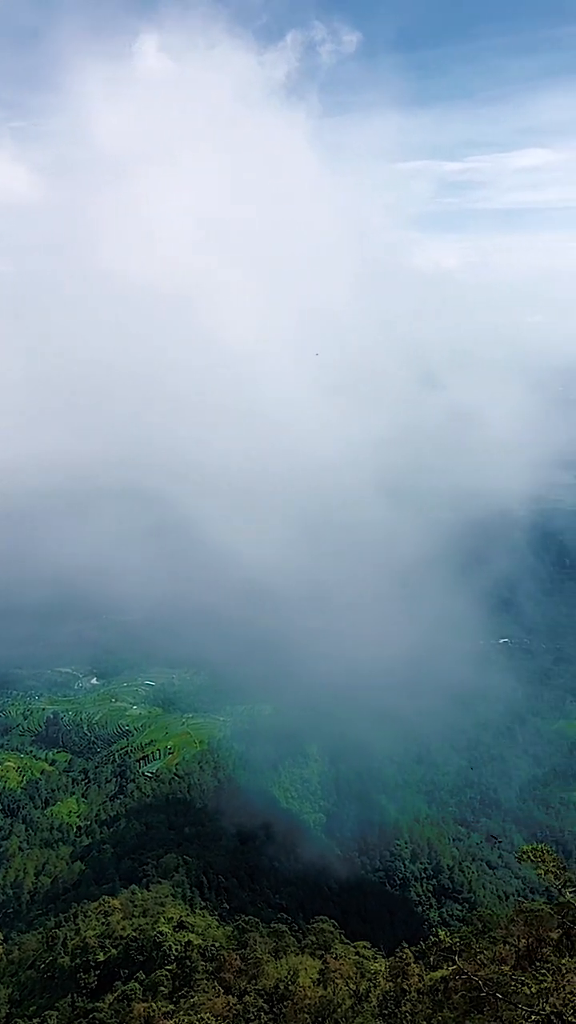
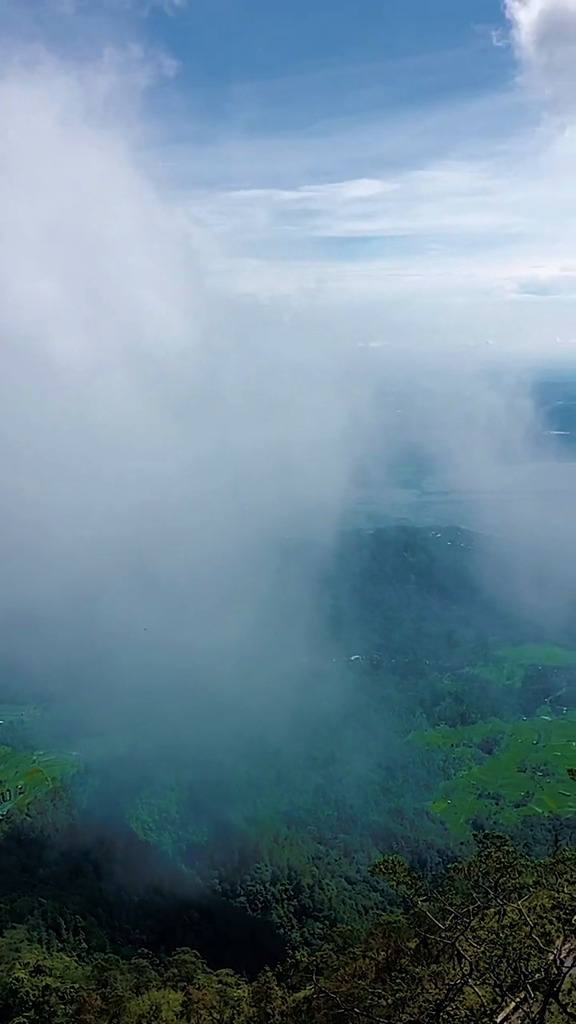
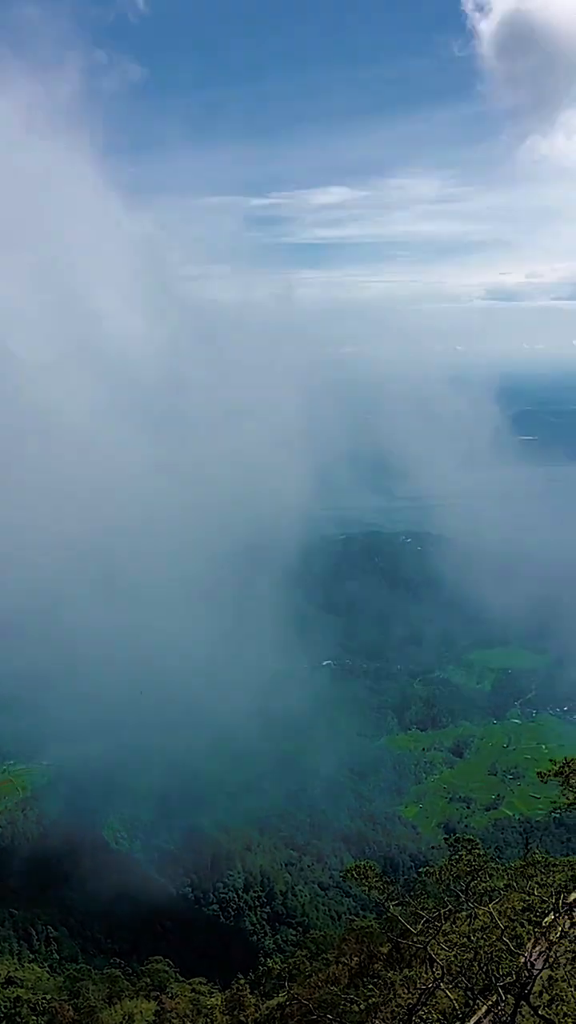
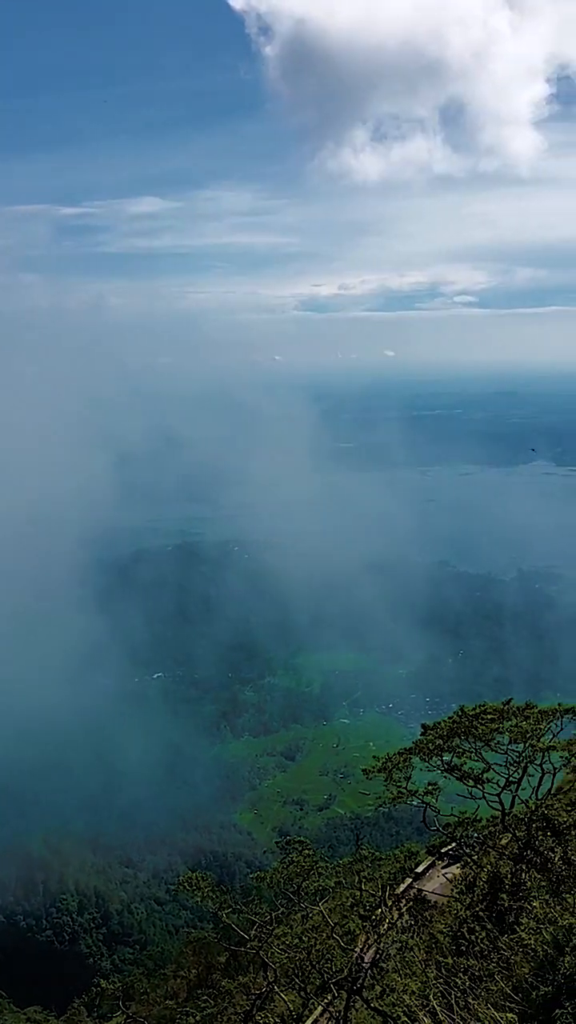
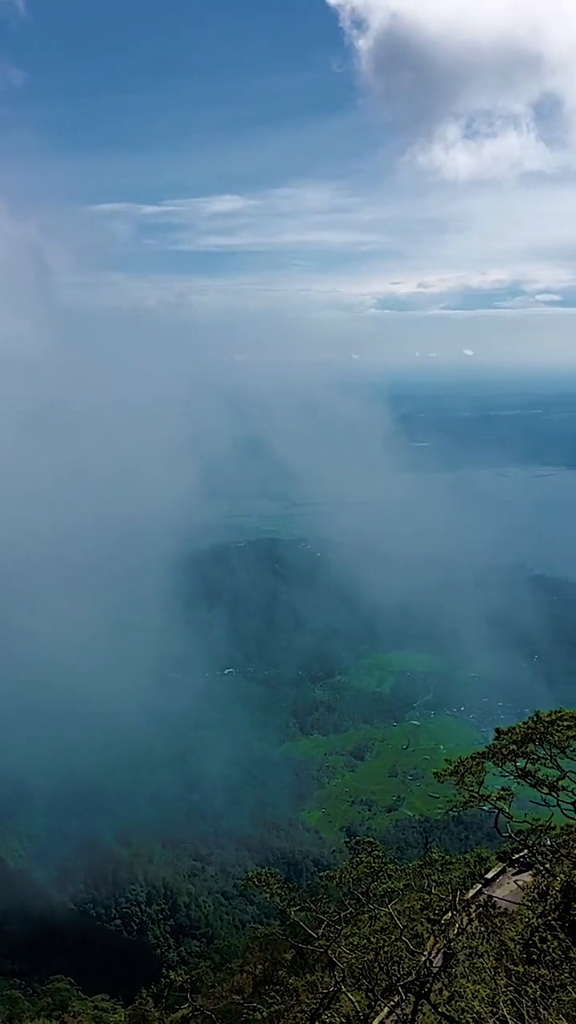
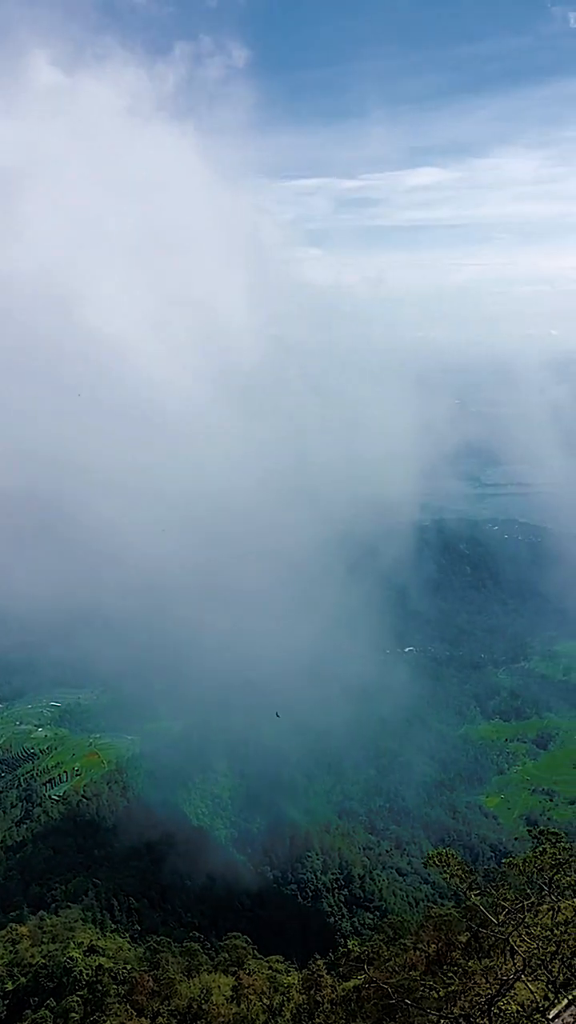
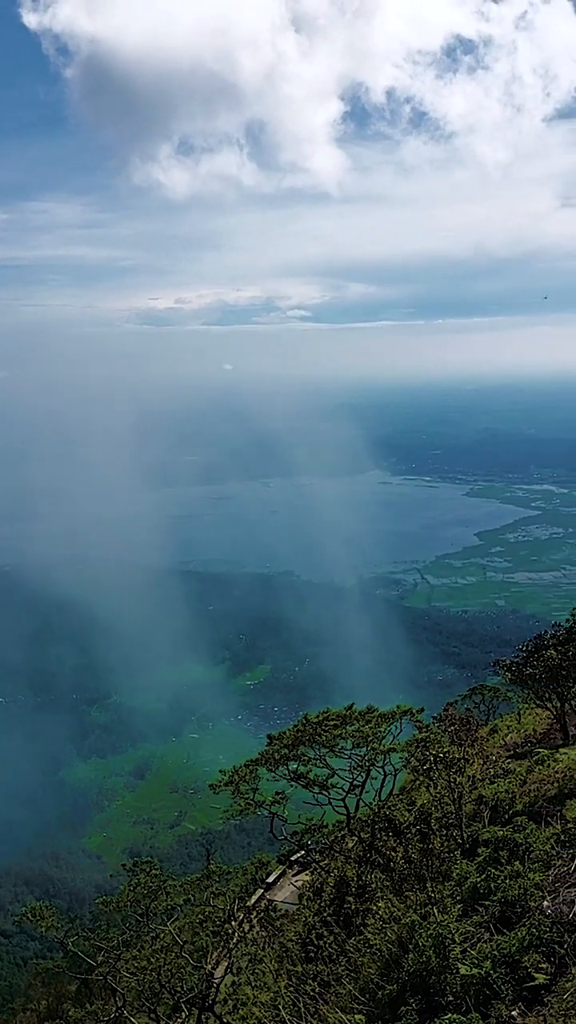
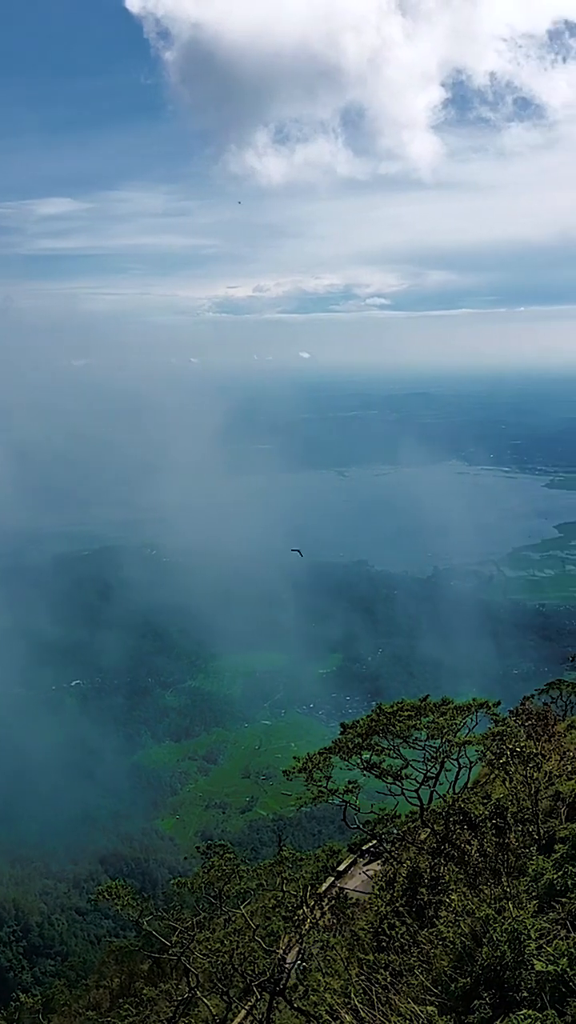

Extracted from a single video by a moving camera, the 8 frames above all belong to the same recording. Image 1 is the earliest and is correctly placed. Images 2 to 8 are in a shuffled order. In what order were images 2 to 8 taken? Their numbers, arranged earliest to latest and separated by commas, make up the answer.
6, 2, 3, 5, 4, 8, 7
